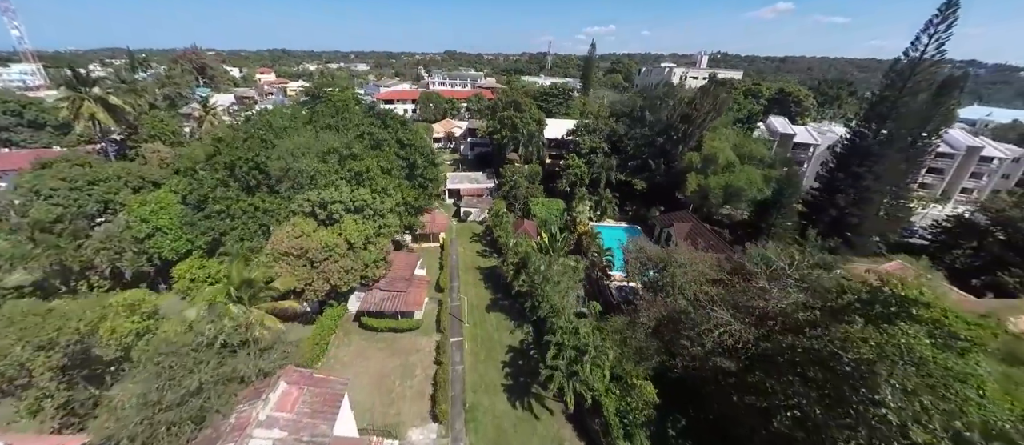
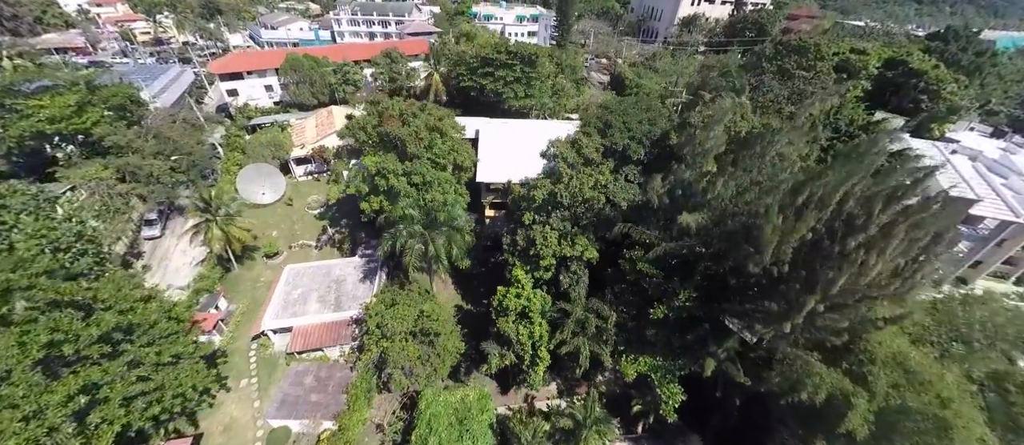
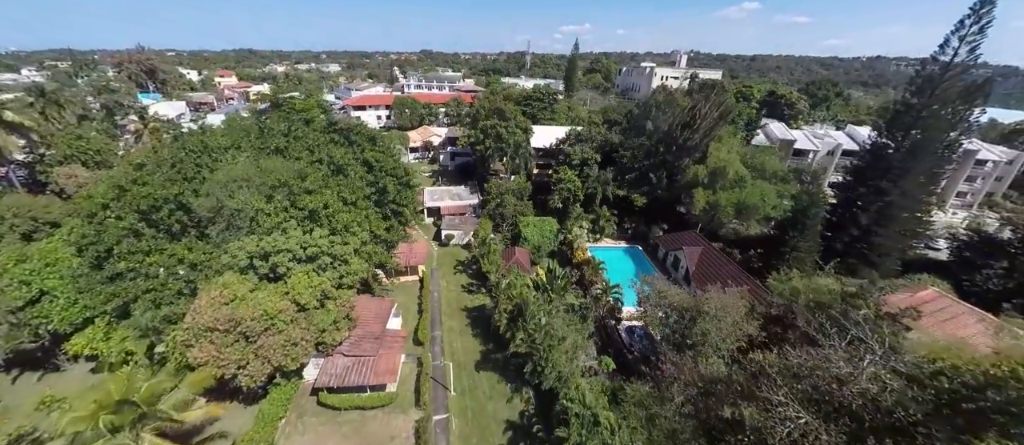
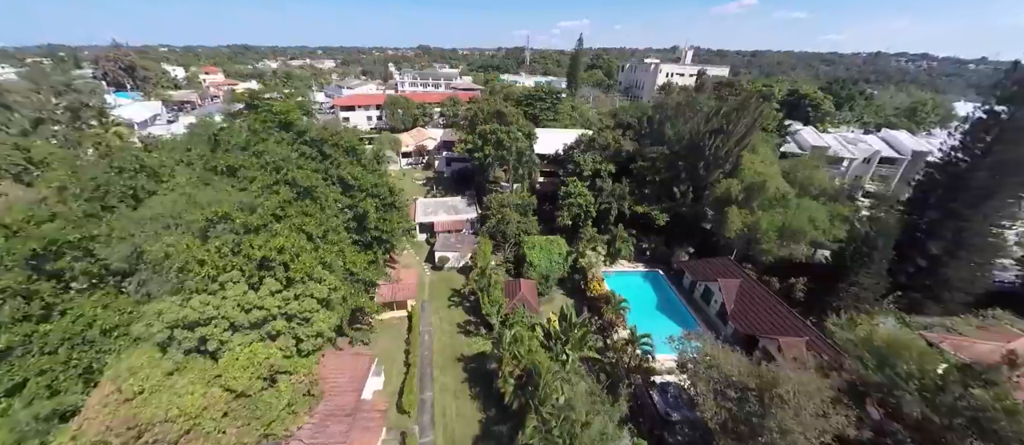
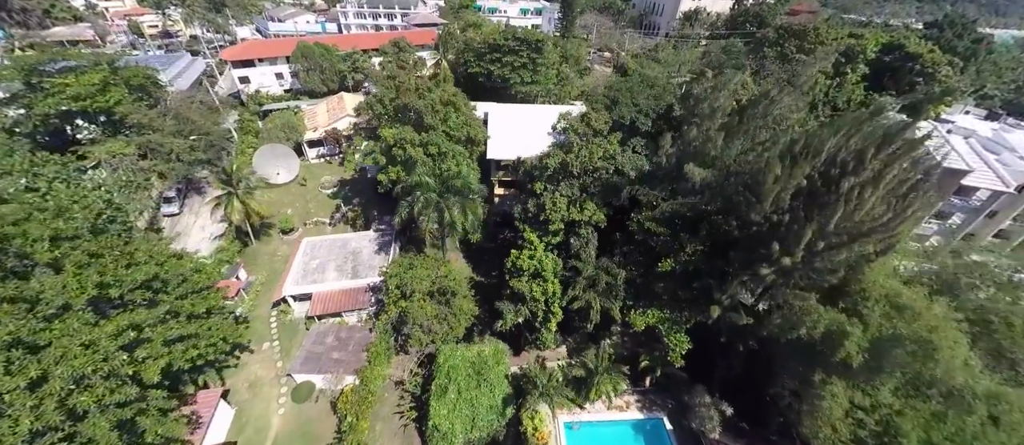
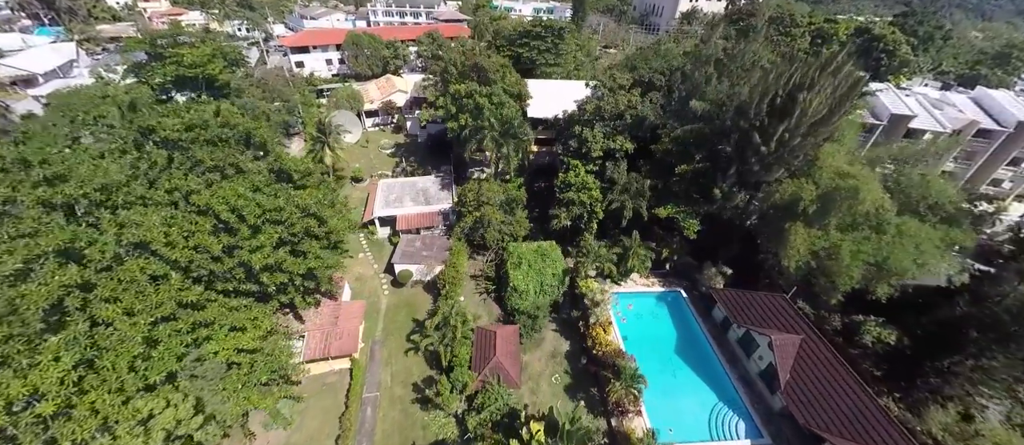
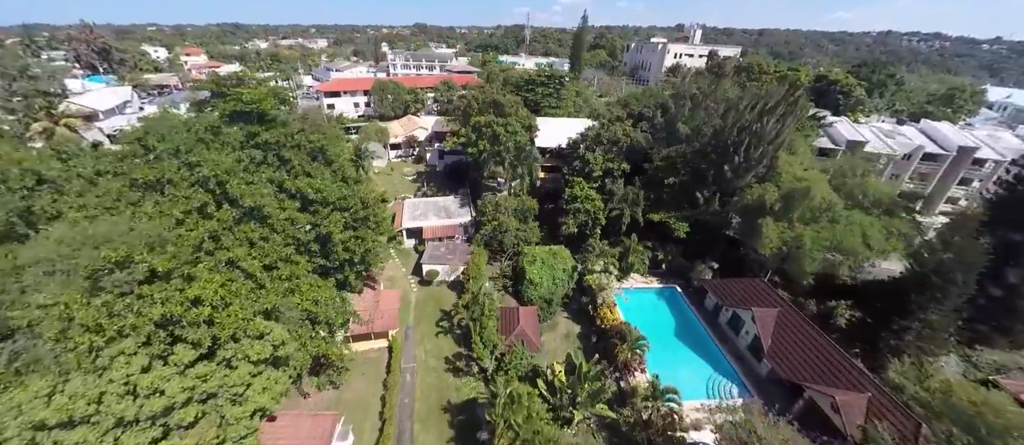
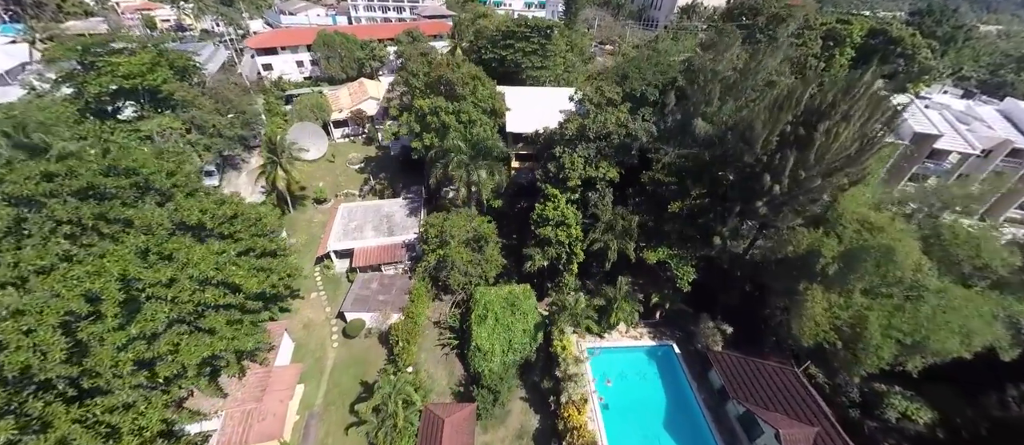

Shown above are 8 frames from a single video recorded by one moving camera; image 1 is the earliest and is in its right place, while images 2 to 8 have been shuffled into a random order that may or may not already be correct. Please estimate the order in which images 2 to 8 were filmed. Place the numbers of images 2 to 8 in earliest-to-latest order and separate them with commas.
3, 4, 7, 6, 8, 5, 2
